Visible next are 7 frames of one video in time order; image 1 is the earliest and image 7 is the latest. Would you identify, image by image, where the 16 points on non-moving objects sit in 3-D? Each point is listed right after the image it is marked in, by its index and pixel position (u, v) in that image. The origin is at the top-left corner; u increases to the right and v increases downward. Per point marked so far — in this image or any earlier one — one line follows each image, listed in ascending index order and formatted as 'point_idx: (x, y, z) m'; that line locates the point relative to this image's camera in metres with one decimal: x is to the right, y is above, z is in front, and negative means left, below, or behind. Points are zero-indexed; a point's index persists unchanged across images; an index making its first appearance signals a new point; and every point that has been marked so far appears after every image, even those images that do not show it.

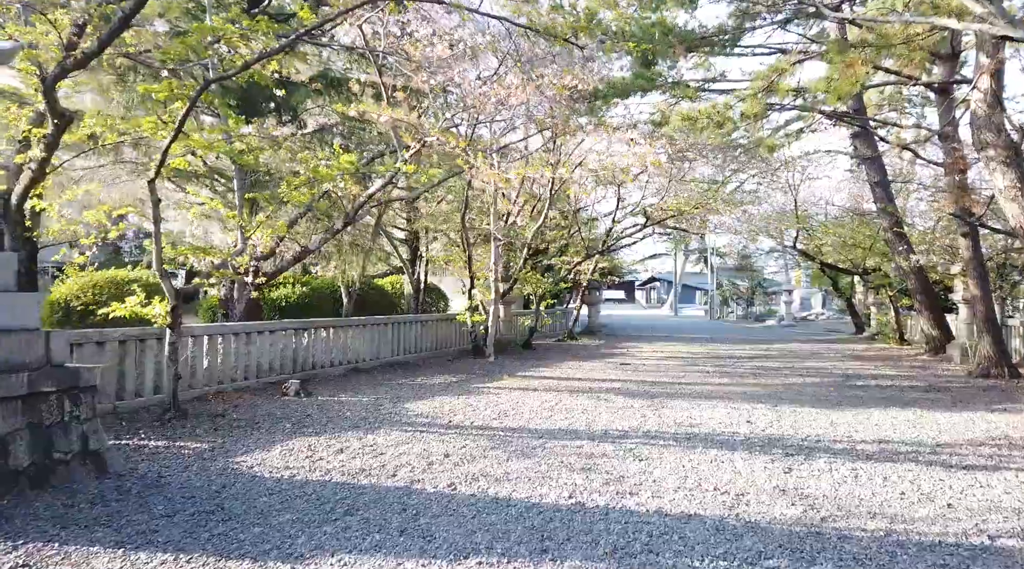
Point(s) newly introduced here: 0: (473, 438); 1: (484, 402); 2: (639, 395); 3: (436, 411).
0: (-0.3, -1.0, +5.3) m
1: (-0.2, -1.0, +7.1) m
2: (+1.2, -1.1, +7.9) m
3: (-0.6, -1.0, +6.4) m
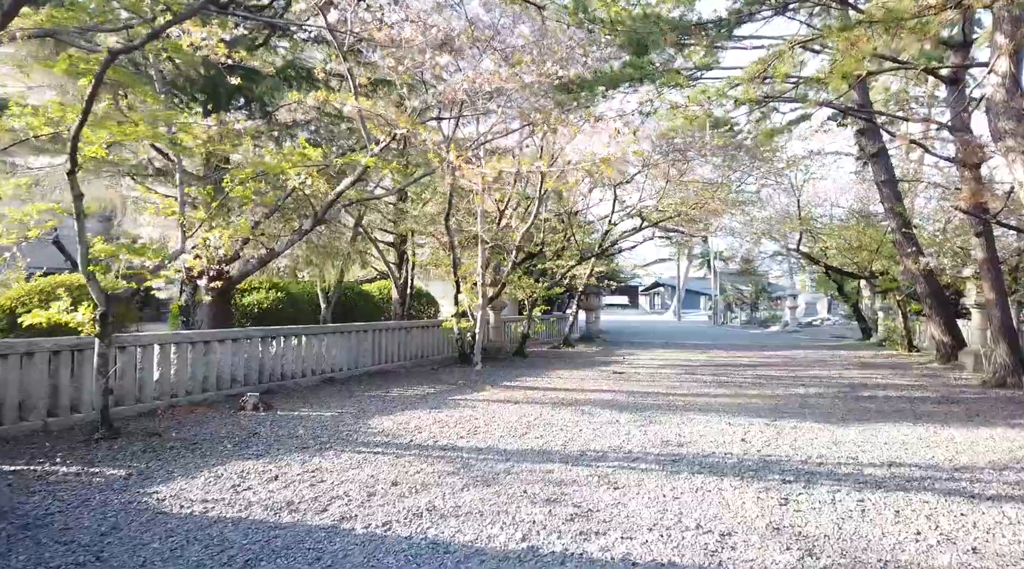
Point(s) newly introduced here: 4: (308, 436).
0: (-0.5, -1.0, +4.7) m
1: (-0.4, -1.1, +6.5) m
2: (+1.0, -1.1, +7.3) m
3: (-0.8, -1.0, +5.8) m
4: (-1.4, -1.0, +5.5) m
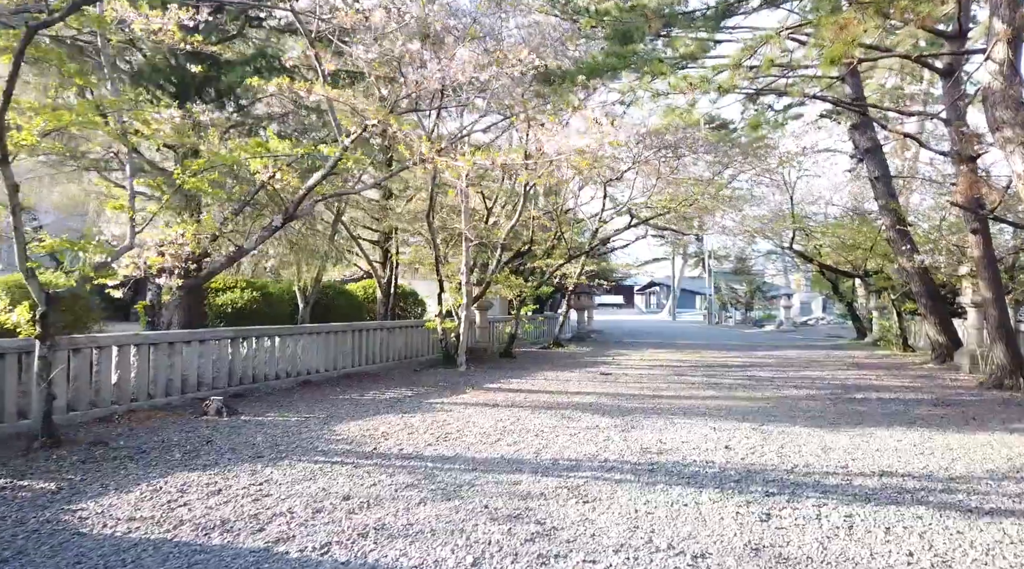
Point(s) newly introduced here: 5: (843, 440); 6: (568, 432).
0: (-0.7, -1.0, +4.4) m
1: (-0.6, -1.0, +6.2) m
2: (+0.8, -1.1, +7.0) m
3: (-1.0, -1.0, +5.5) m
4: (-1.6, -1.0, +5.2) m
5: (+2.3, -1.1, +5.5) m
6: (+0.4, -1.1, +5.8) m
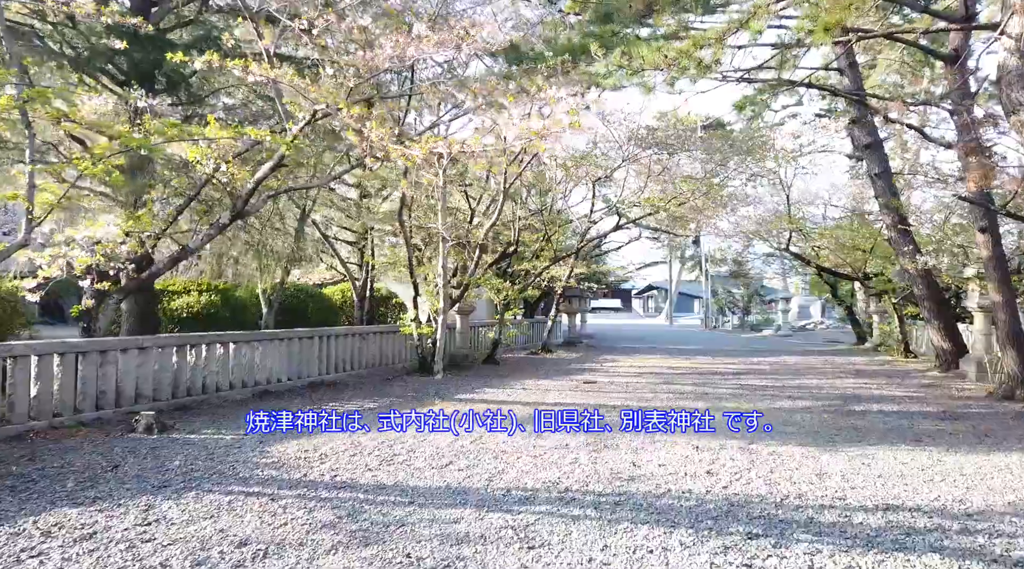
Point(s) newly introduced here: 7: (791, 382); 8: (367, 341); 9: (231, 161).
0: (-0.9, -1.0, +3.7) m
1: (-0.9, -1.1, +5.5) m
2: (+0.6, -1.1, +6.3) m
3: (-1.3, -1.0, +4.9) m
4: (-1.8, -1.0, +4.5) m
5: (+2.0, -1.1, +4.9) m
6: (+0.1, -1.1, +5.2) m
7: (+3.5, -1.2, +10.3) m
8: (-1.9, -0.7, +10.8) m
9: (-2.4, +1.1, +6.9) m
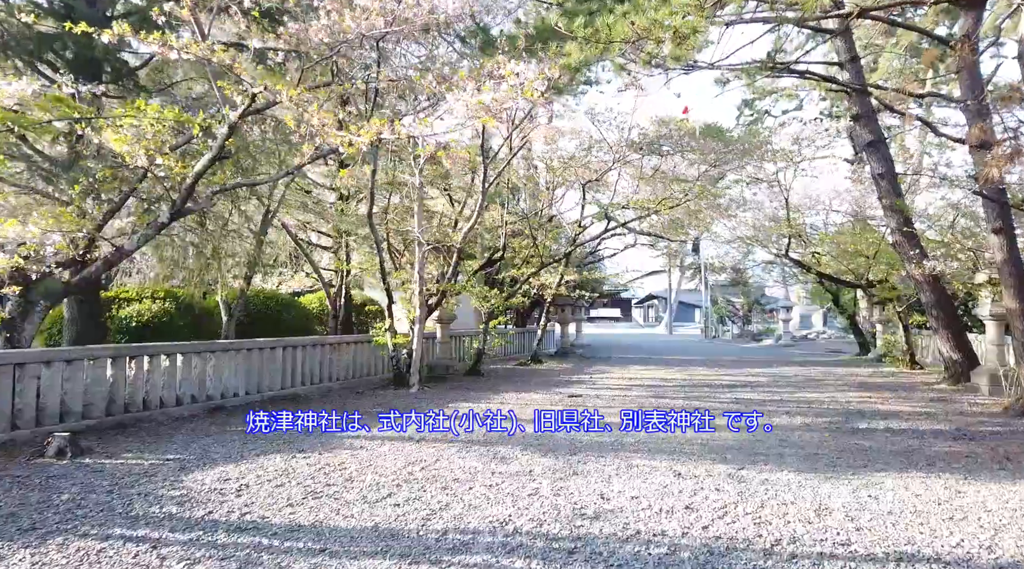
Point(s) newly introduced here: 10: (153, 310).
0: (-1.2, -1.0, +3.1) m
1: (-1.2, -1.1, +4.9) m
2: (+0.3, -1.1, +5.7) m
3: (-1.5, -1.1, +4.2) m
4: (-2.1, -1.0, +3.8) m
5: (+1.7, -1.1, +4.2) m
6: (-0.1, -1.1, +4.5) m
7: (+3.3, -1.3, +9.7) m
8: (-2.2, -0.8, +10.2) m
9: (-2.6, +1.0, +6.3) m
10: (-3.8, -0.3, +8.6) m
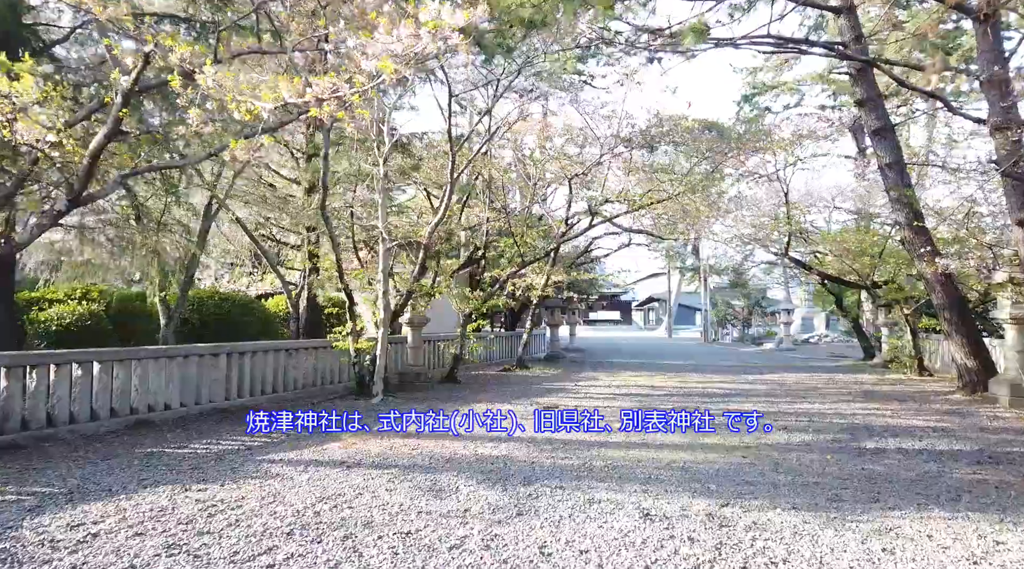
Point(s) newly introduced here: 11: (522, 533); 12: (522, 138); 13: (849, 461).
0: (-1.5, -1.0, +2.2) m
1: (-1.5, -1.1, +4.0) m
2: (0.0, -1.1, +4.8) m
3: (-1.9, -1.0, +3.3) m
4: (-2.4, -1.0, +3.0) m
5: (+1.4, -1.1, +3.3) m
6: (-0.5, -1.1, +3.6) m
7: (+3.0, -1.3, +8.8) m
8: (-2.5, -0.8, +9.3) m
9: (-3.0, +1.0, +5.4) m
10: (-4.1, -0.3, +7.7) m
11: (+0.1, -1.1, +3.6) m
12: (+0.1, +2.2, +12.5) m
13: (+2.3, -1.2, +5.5) m
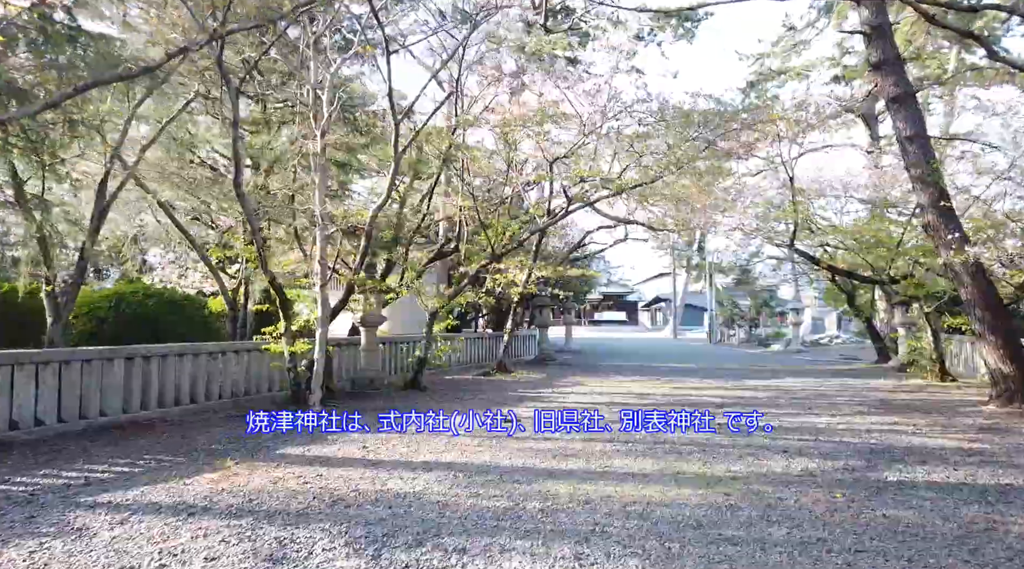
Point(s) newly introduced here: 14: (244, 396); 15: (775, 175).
0: (-2.0, -0.9, +0.9) m
1: (-2.0, -1.0, +2.7) m
2: (-0.5, -1.1, +3.5) m
3: (-2.4, -1.0, +2.0) m
4: (-2.9, -0.9, +1.7) m
5: (+0.9, -1.0, +2.0) m
6: (-1.0, -1.0, +2.3) m
7: (+2.5, -1.2, +7.4) m
8: (-2.9, -0.8, +8.0) m
9: (-3.4, +1.1, +4.1) m
10: (-4.6, -0.2, +6.5) m
11: (-0.4, -1.0, +2.3) m
12: (-0.2, +2.3, +11.2) m
13: (+1.8, -1.1, +4.2) m
14: (-2.8, -1.1, +8.3) m
15: (+4.4, +1.9, +13.7) m
